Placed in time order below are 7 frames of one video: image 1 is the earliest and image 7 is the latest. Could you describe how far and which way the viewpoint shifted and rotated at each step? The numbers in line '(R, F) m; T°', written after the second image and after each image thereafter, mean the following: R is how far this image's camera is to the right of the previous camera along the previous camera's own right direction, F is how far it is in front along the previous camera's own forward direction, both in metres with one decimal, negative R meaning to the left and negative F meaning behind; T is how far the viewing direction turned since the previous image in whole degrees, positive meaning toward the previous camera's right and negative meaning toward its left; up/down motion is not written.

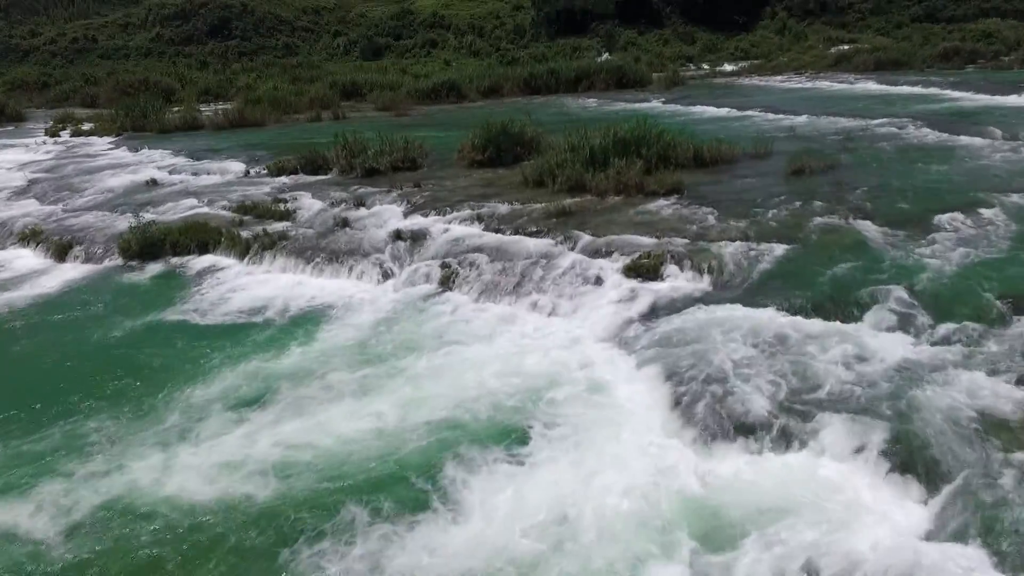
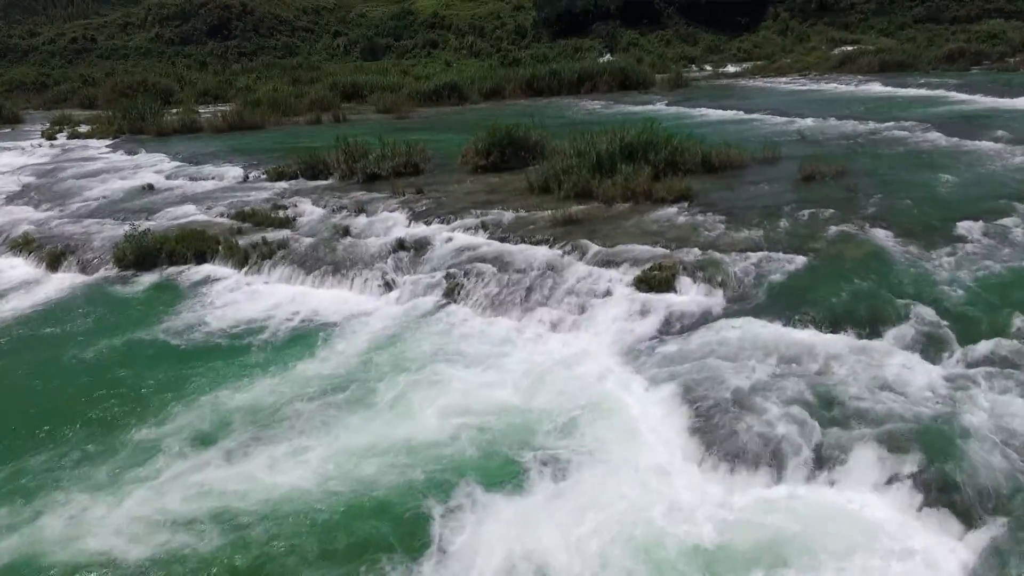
(-0.1, +0.3) m; 0°
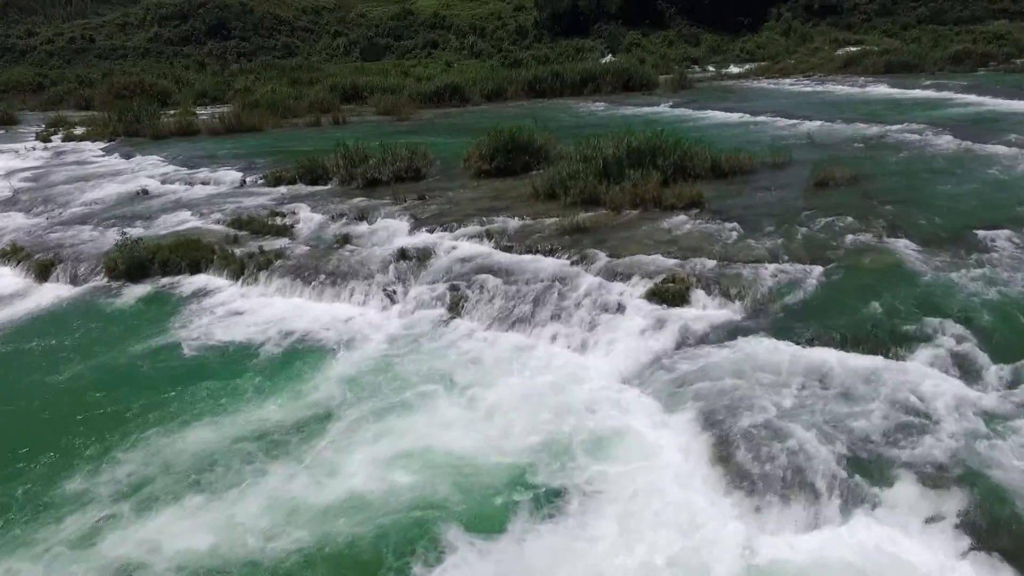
(-0.1, +0.4) m; 0°
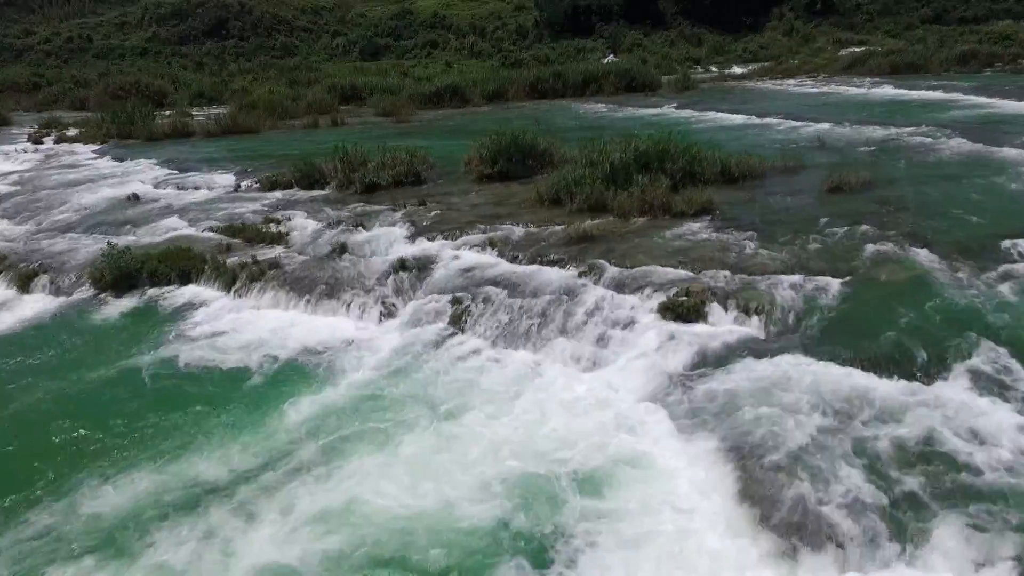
(-0.1, +0.5) m; 0°
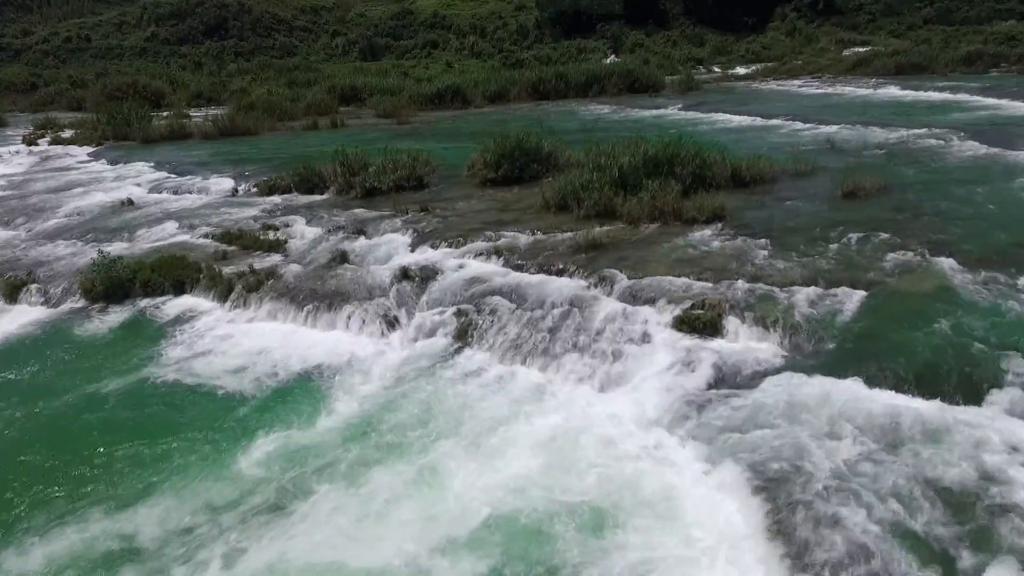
(-0.1, +0.4) m; 0°
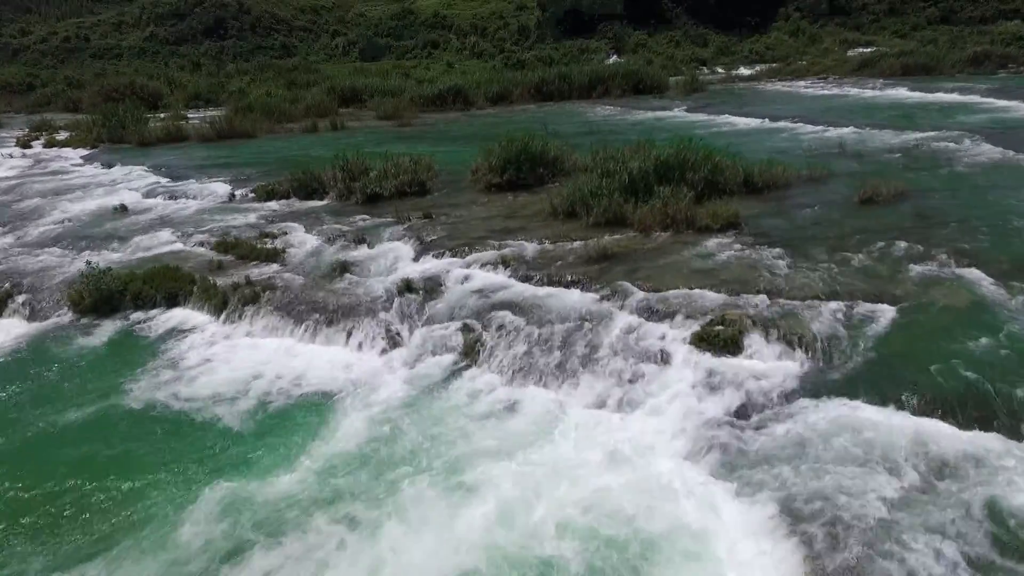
(-0.1, +0.4) m; 0°
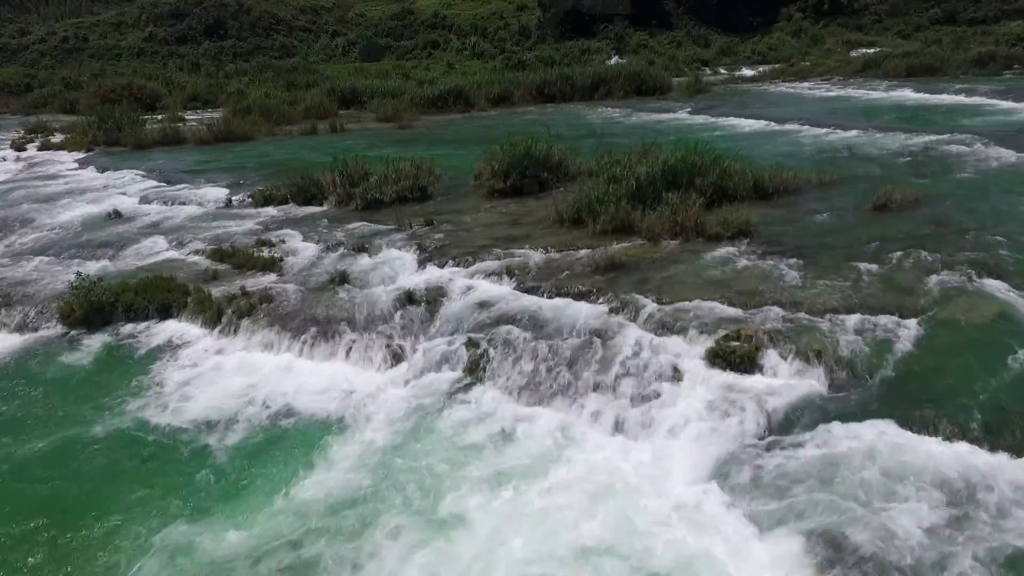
(-0.1, +0.3) m; 0°
